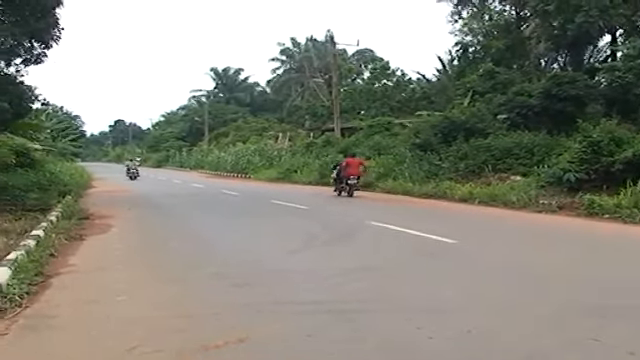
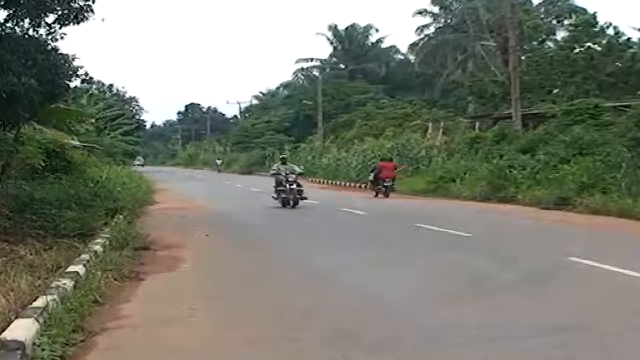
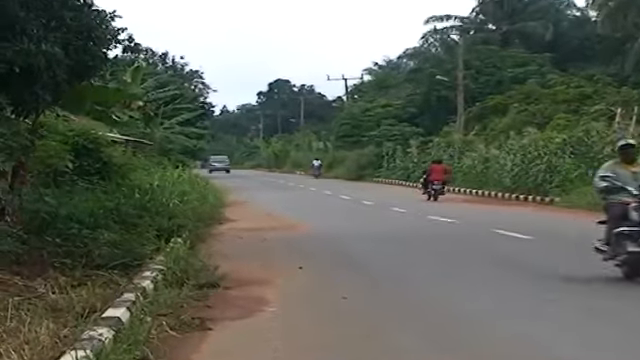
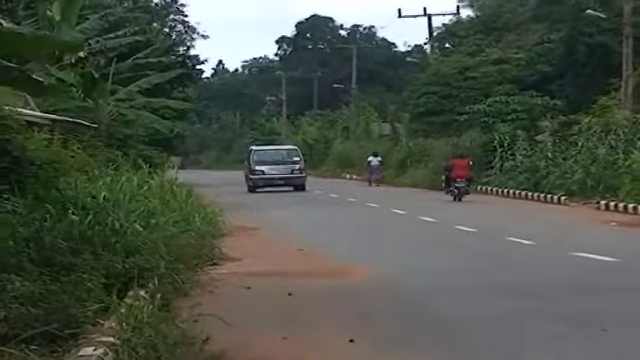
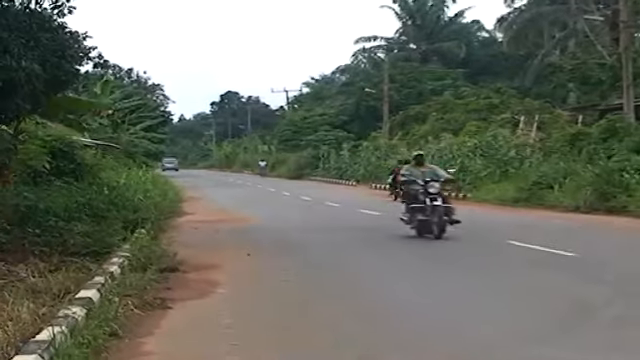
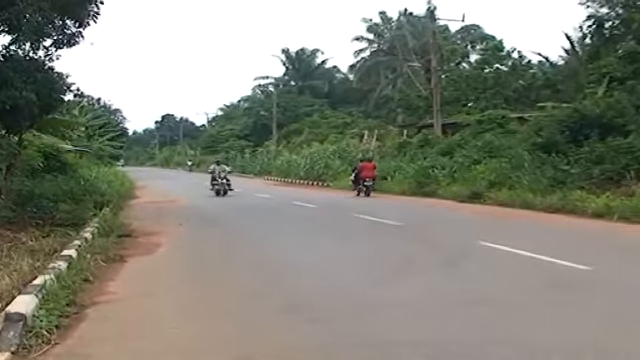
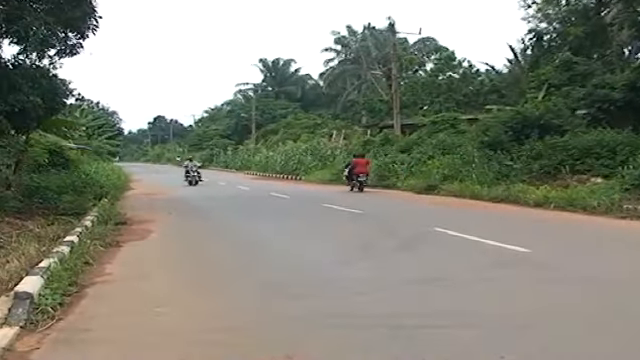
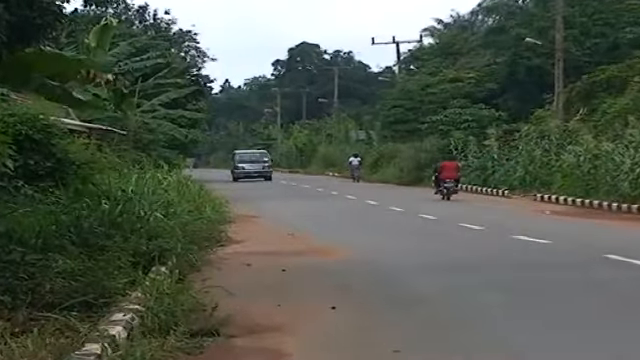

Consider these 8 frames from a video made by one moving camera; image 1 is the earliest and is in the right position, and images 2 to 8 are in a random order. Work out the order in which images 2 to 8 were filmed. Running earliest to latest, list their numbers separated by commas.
7, 6, 2, 5, 3, 8, 4
